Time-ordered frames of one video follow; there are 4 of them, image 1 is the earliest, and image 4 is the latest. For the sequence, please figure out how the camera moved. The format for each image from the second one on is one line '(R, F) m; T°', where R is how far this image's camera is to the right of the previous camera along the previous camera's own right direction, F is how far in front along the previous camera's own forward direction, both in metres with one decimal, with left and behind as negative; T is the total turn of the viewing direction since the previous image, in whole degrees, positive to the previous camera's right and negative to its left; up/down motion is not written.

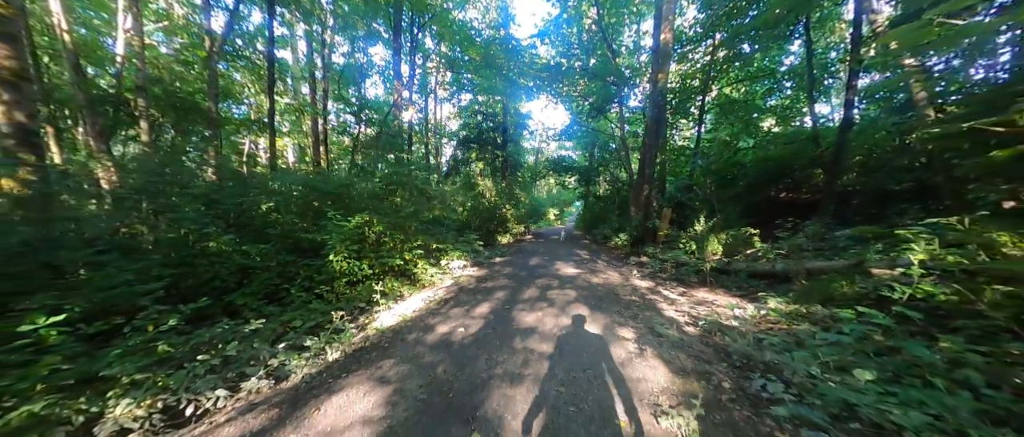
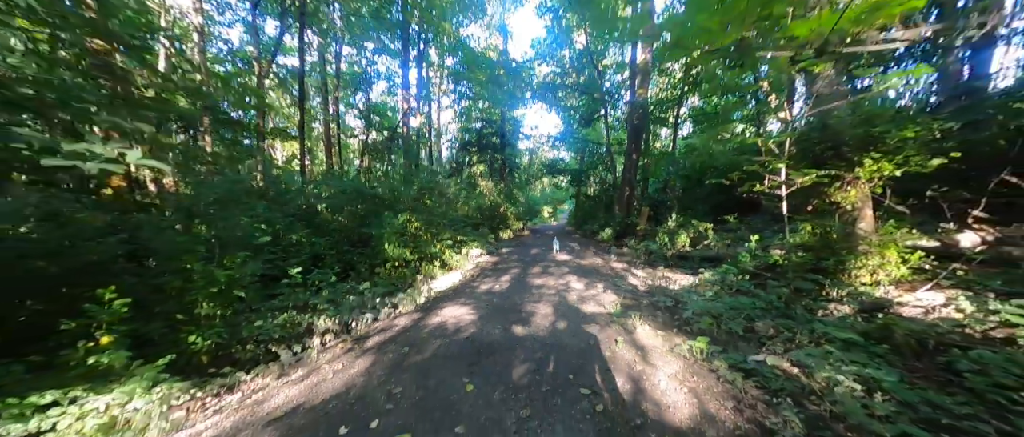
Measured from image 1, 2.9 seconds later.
(-0.5, -2.1) m; +2°
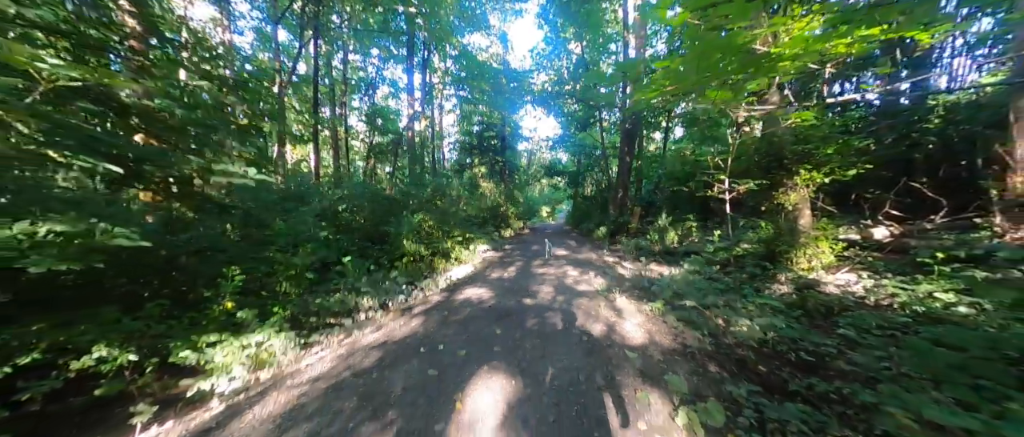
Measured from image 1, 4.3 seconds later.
(-0.2, -1.1) m; 0°
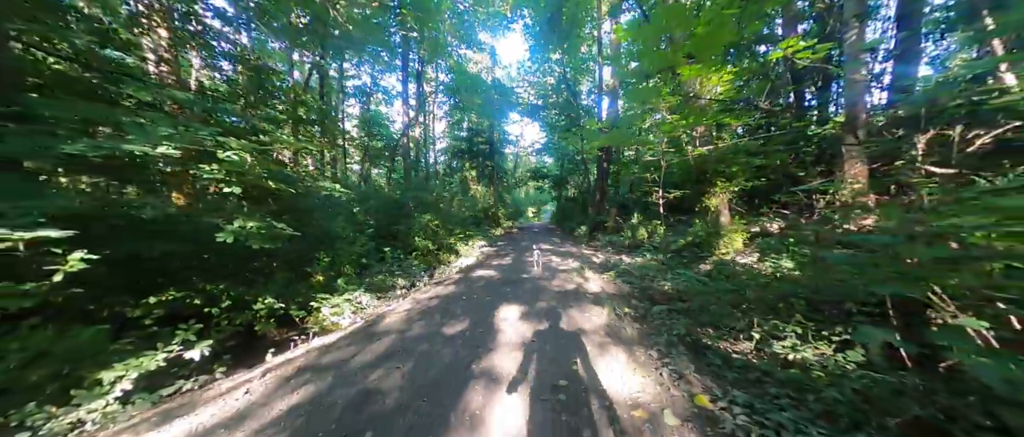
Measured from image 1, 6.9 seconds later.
(-0.3, -1.9) m; +3°
